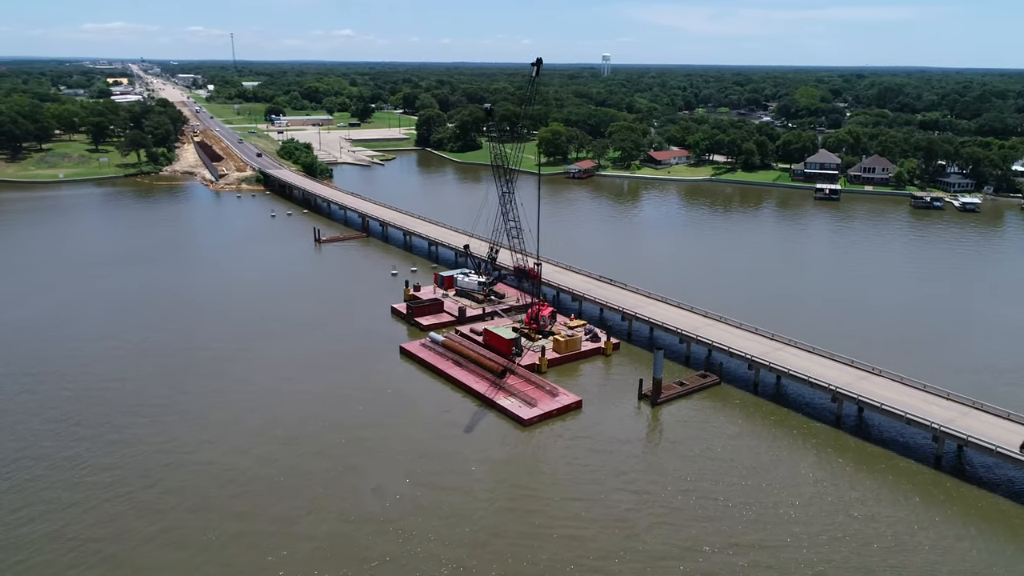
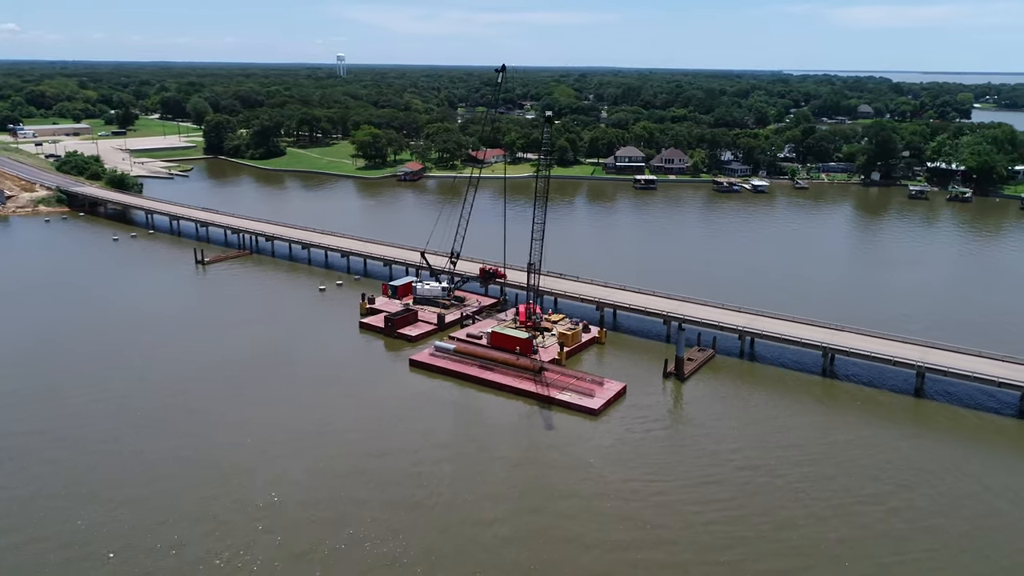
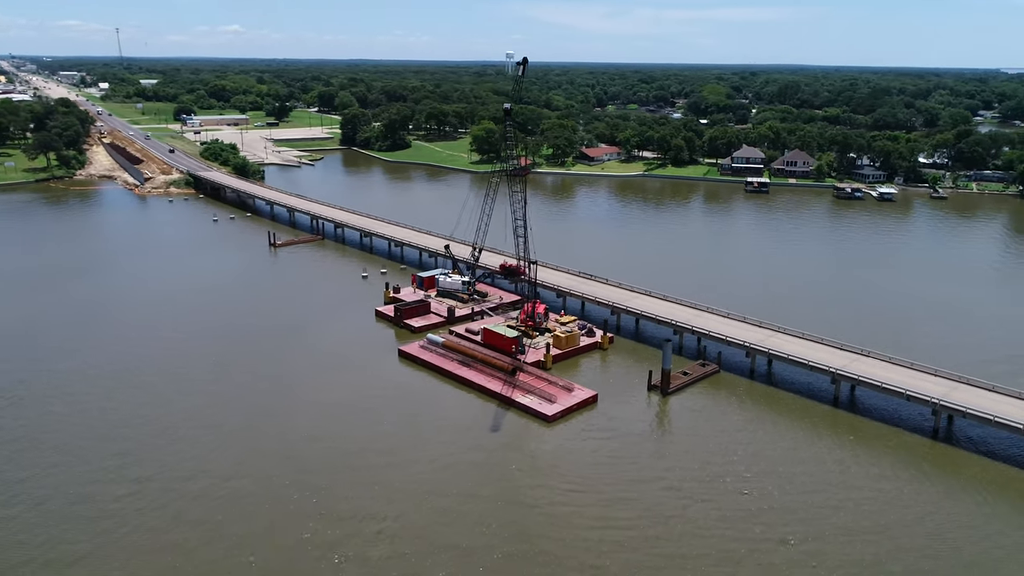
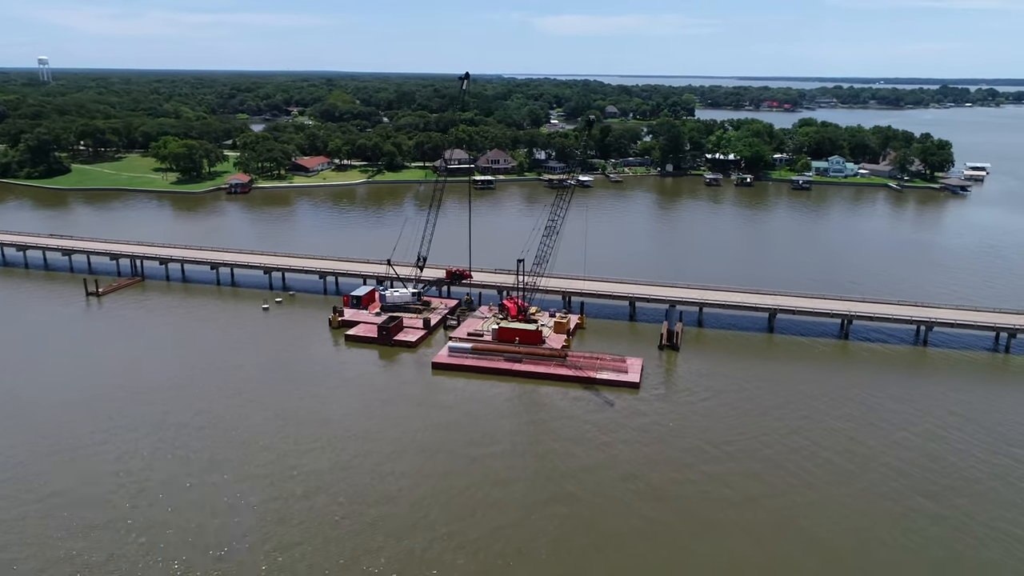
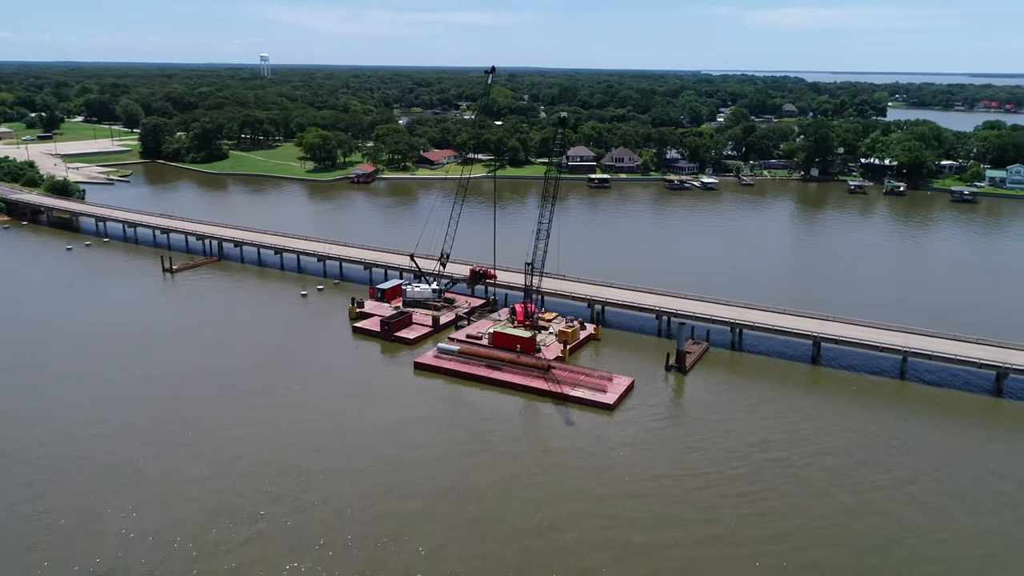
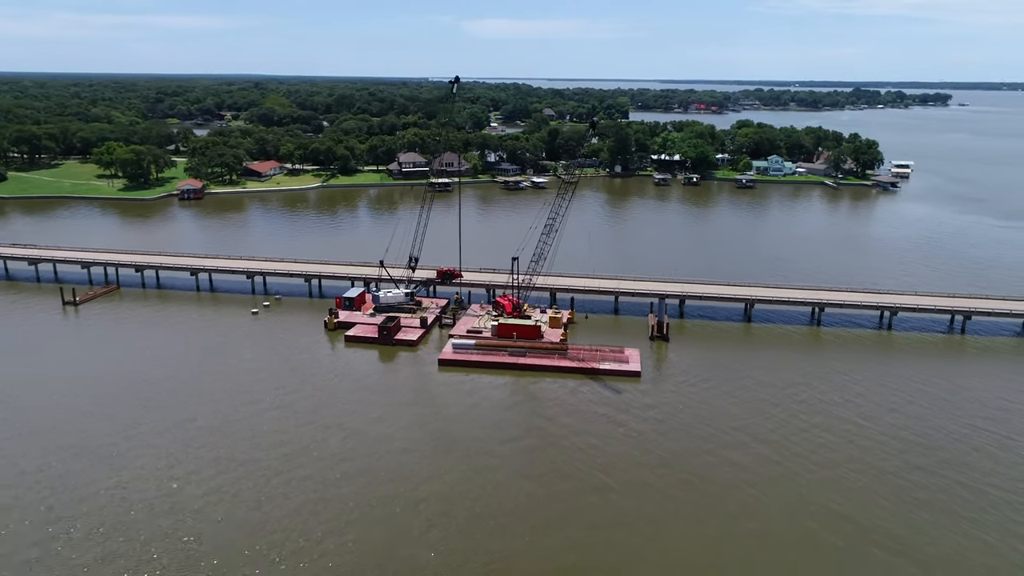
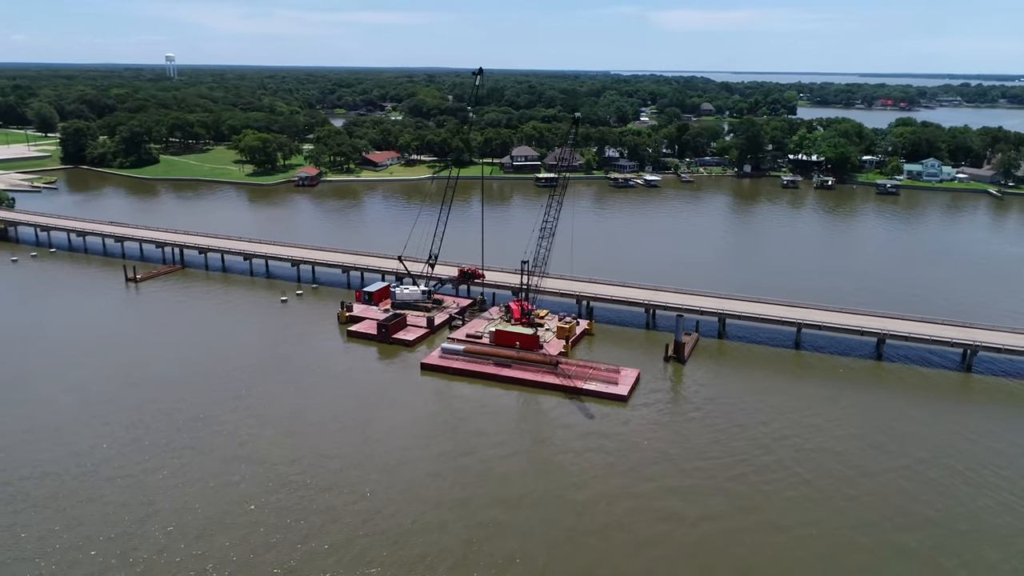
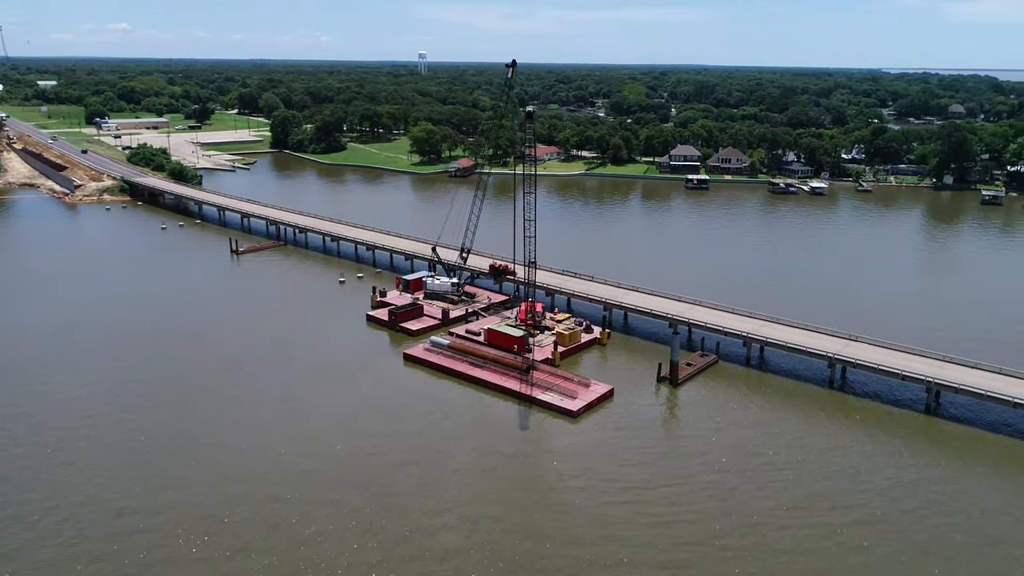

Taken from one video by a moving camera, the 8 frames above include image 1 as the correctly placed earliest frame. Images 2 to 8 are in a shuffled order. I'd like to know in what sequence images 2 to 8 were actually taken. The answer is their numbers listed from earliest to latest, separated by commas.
3, 8, 2, 5, 7, 4, 6
